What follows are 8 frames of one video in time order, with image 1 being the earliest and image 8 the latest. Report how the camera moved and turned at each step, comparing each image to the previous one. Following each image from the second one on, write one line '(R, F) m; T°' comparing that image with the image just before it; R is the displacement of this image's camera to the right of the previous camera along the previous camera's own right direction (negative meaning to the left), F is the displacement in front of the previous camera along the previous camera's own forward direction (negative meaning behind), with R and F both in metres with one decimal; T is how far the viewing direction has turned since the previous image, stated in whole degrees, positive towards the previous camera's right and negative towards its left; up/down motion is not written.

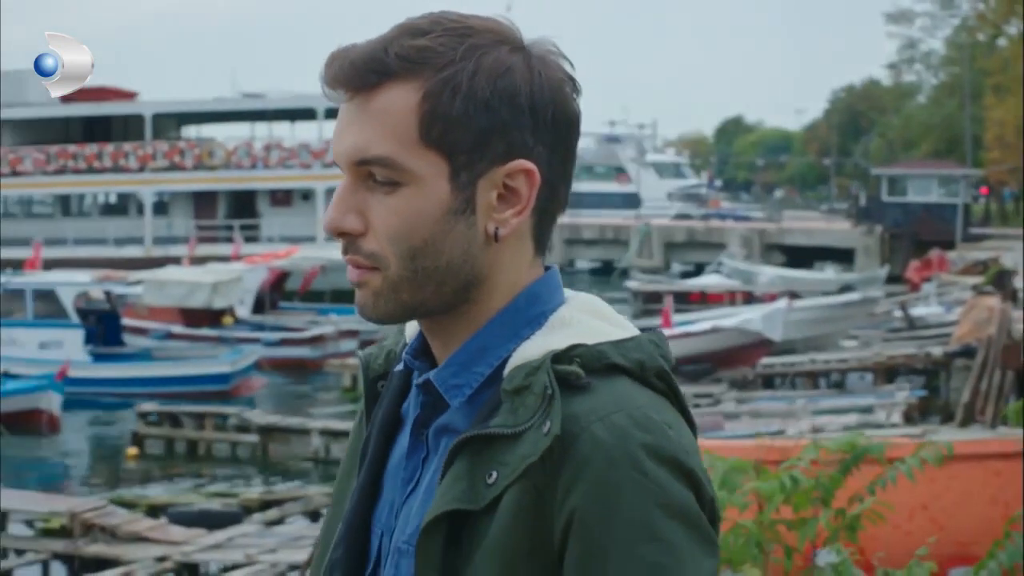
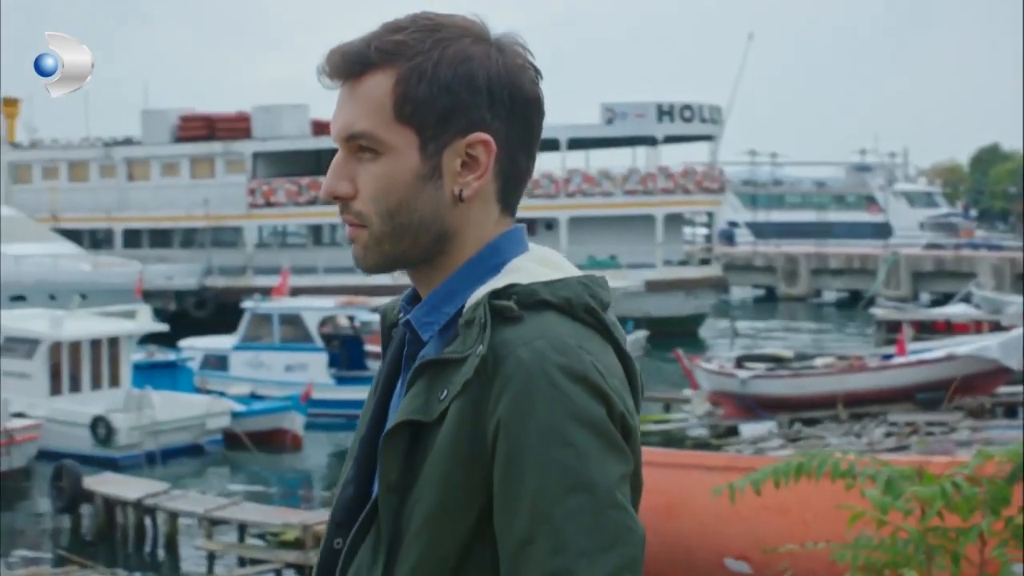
(+0.3, -0.3) m; -8°
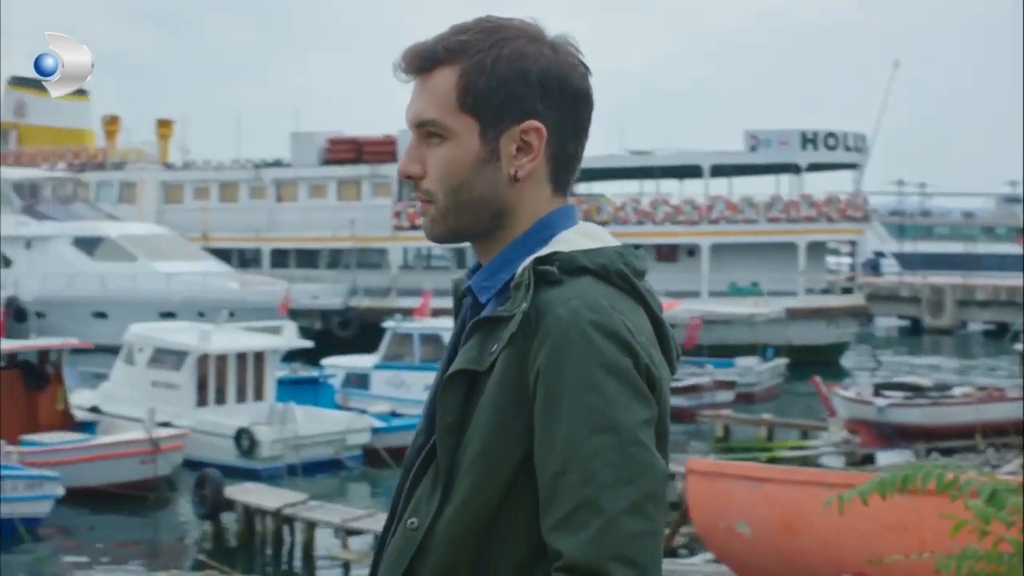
(+0.1, -0.2) m; -4°
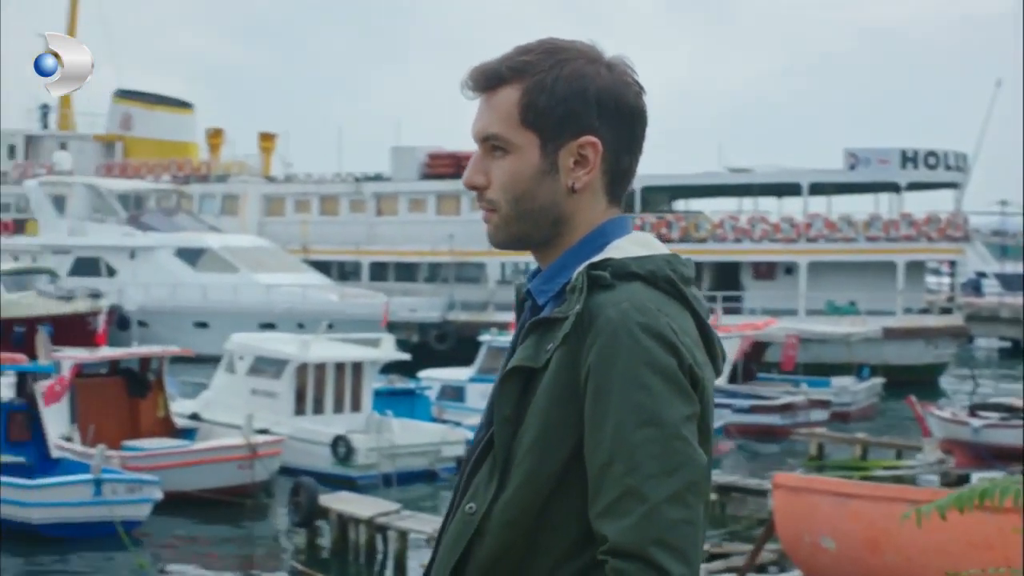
(0.0, -0.1) m; -3°
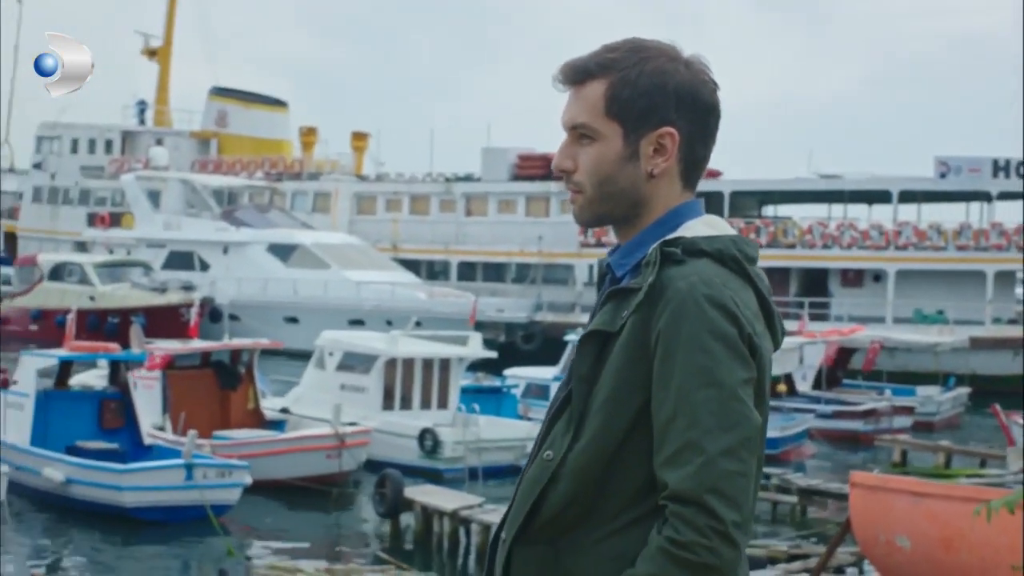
(0.0, -0.2) m; -3°
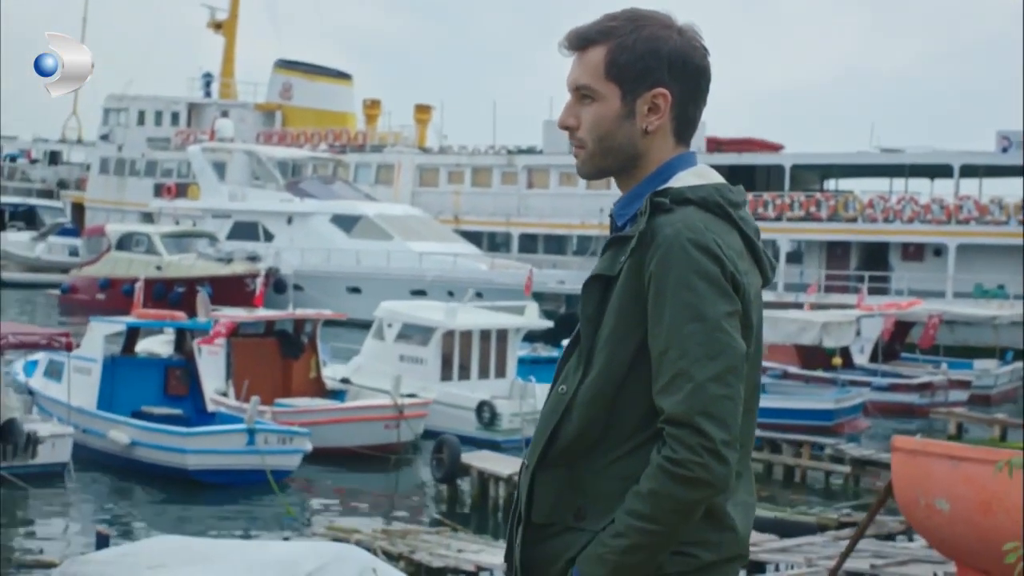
(+0.1, -0.3) m; -2°
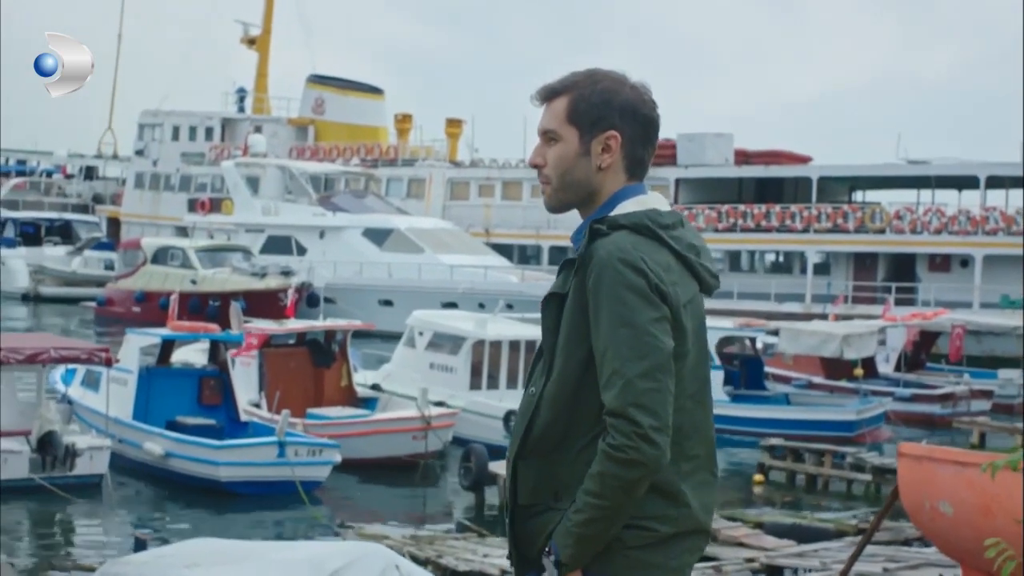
(+0.1, -0.4) m; -1°
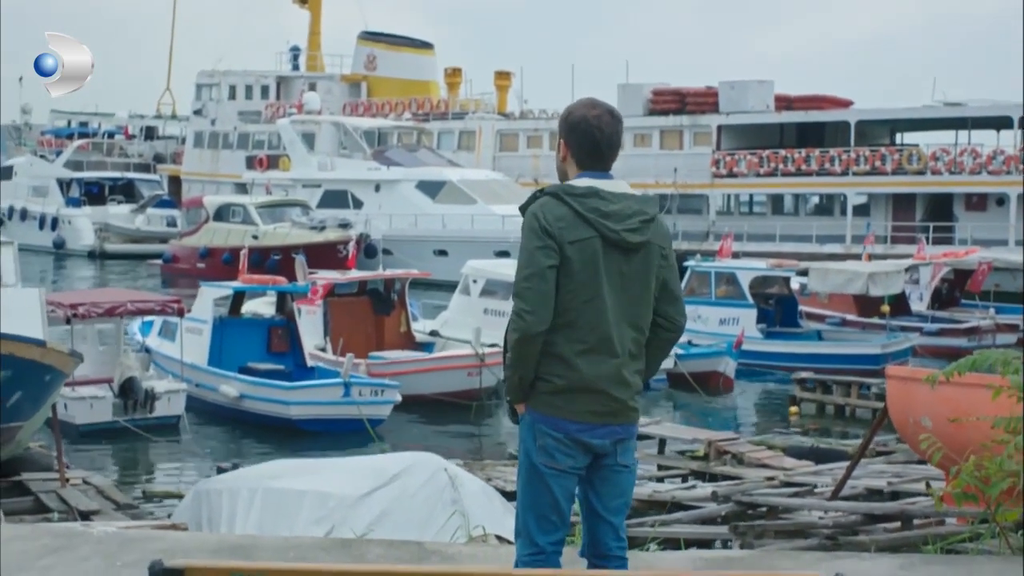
(+0.1, -1.5) m; -2°
